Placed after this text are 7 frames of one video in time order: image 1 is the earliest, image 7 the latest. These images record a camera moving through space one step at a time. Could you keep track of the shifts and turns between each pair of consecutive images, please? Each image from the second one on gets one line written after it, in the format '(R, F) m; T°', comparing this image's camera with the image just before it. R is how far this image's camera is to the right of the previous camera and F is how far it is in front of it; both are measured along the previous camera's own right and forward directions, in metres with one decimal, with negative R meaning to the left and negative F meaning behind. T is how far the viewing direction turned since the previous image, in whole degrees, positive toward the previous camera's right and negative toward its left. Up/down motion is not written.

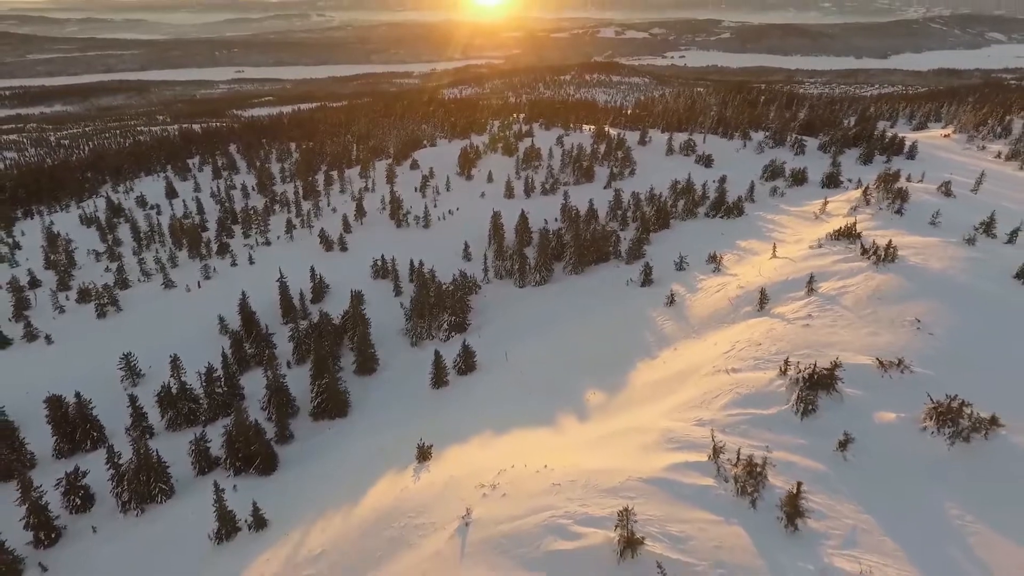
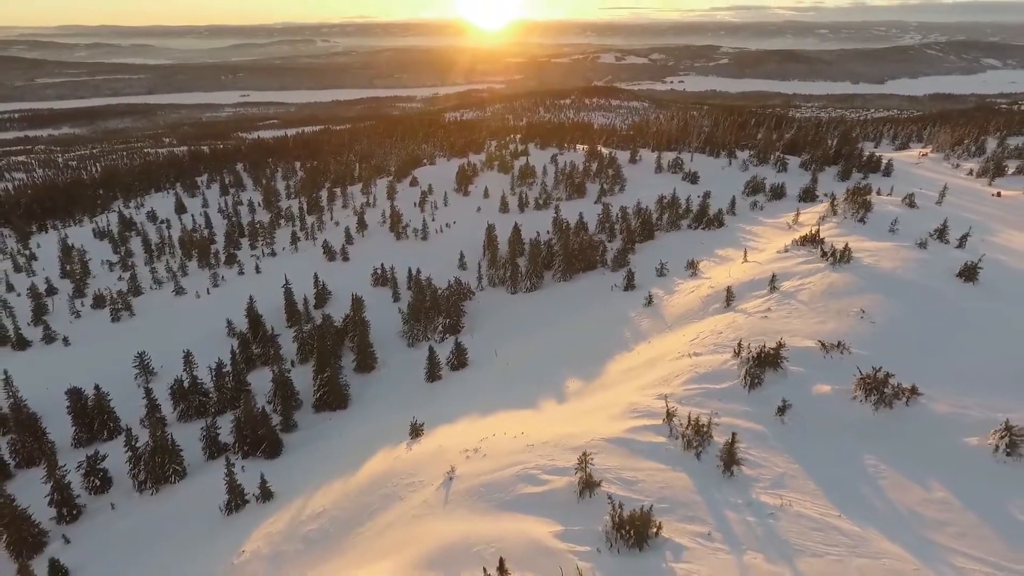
(+0.5, -1.5) m; 0°
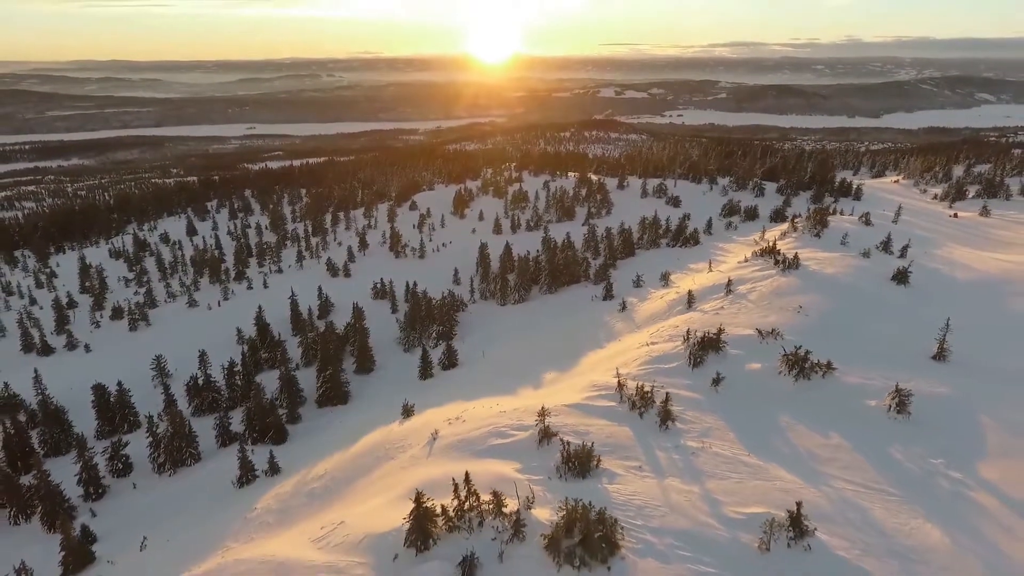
(+0.6, -2.1) m; 0°
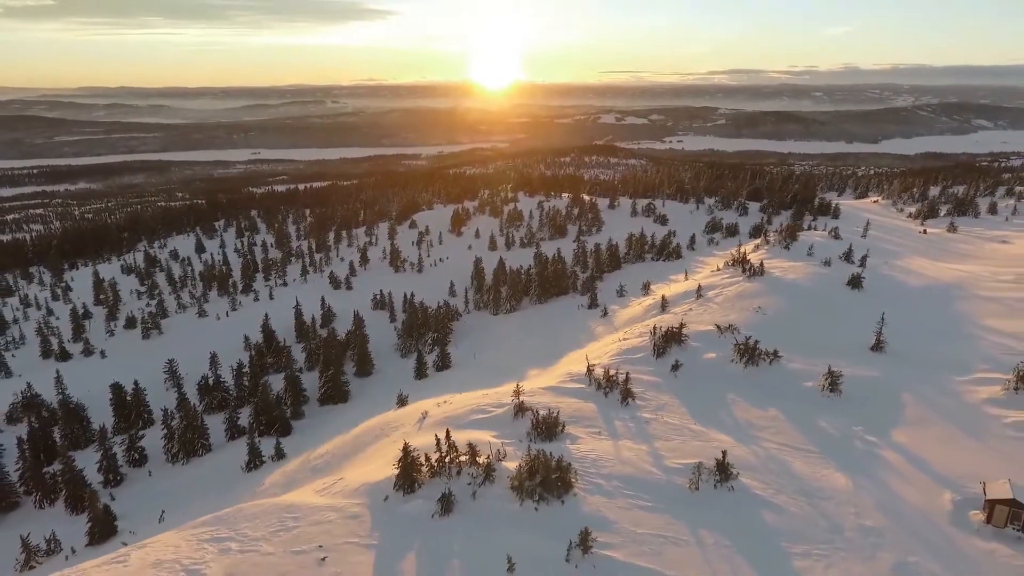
(+0.5, -1.8) m; 0°
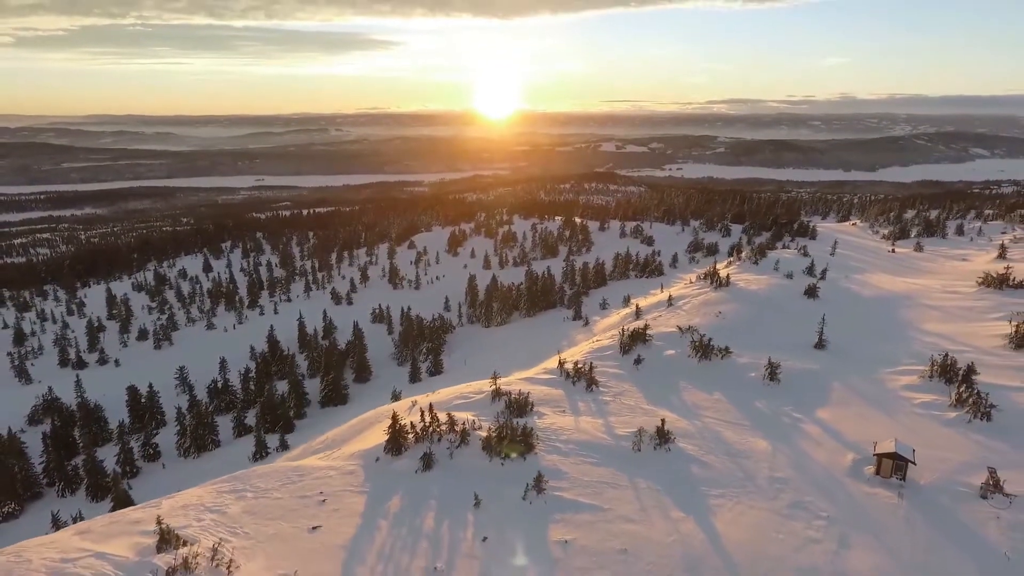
(+0.6, -2.0) m; 0°
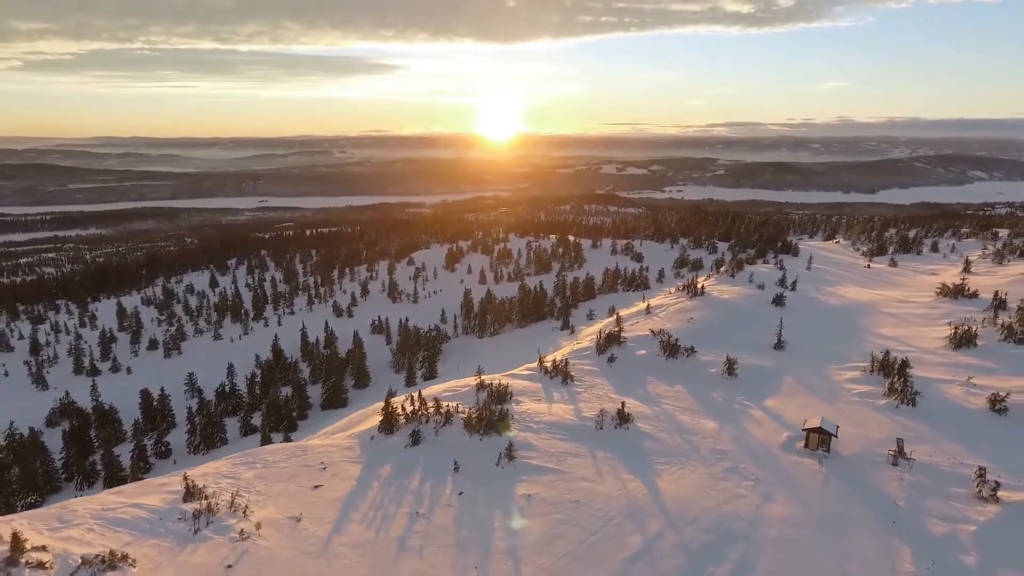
(+0.6, -1.8) m; 0°
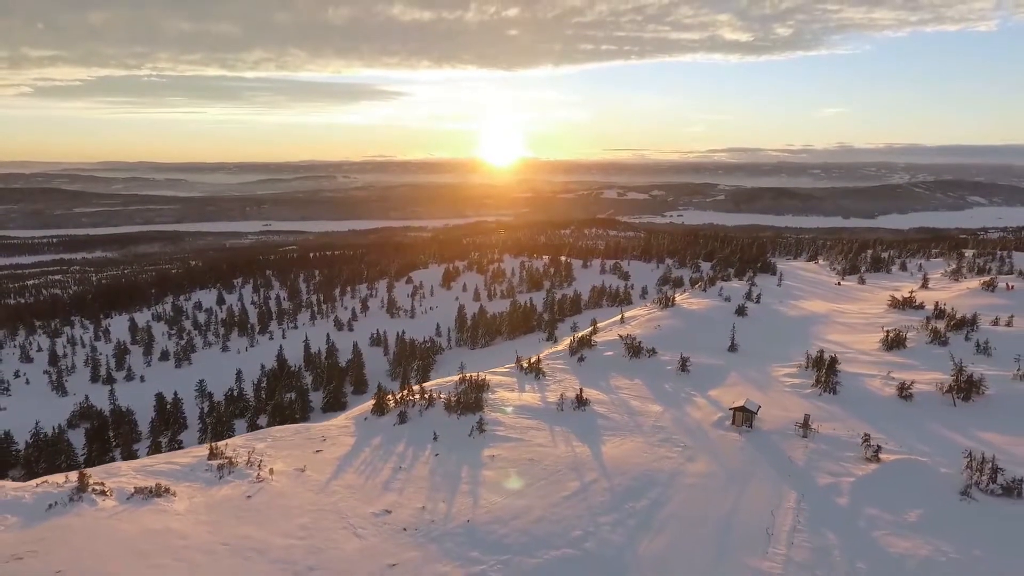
(+0.8, -2.4) m; 0°
